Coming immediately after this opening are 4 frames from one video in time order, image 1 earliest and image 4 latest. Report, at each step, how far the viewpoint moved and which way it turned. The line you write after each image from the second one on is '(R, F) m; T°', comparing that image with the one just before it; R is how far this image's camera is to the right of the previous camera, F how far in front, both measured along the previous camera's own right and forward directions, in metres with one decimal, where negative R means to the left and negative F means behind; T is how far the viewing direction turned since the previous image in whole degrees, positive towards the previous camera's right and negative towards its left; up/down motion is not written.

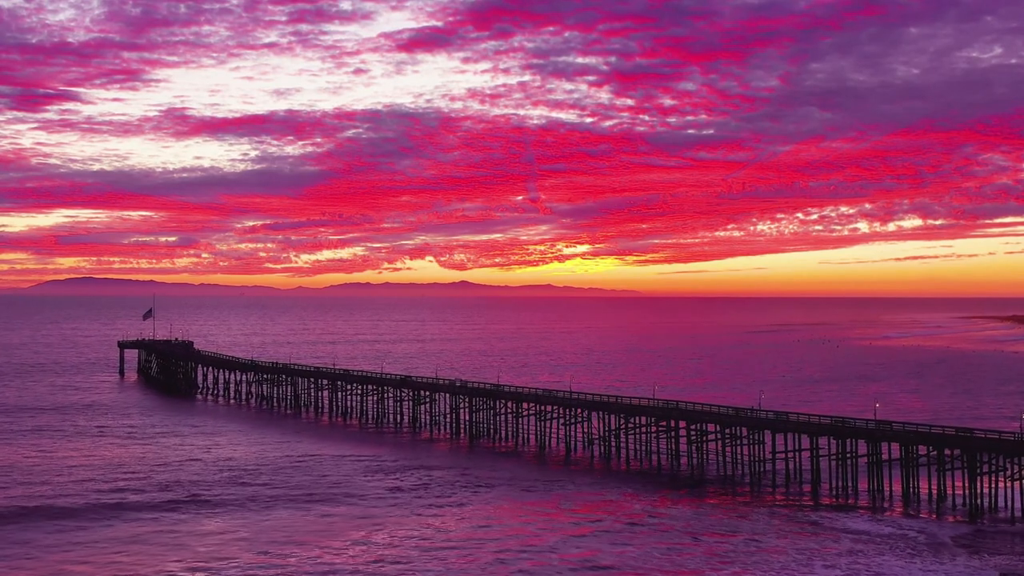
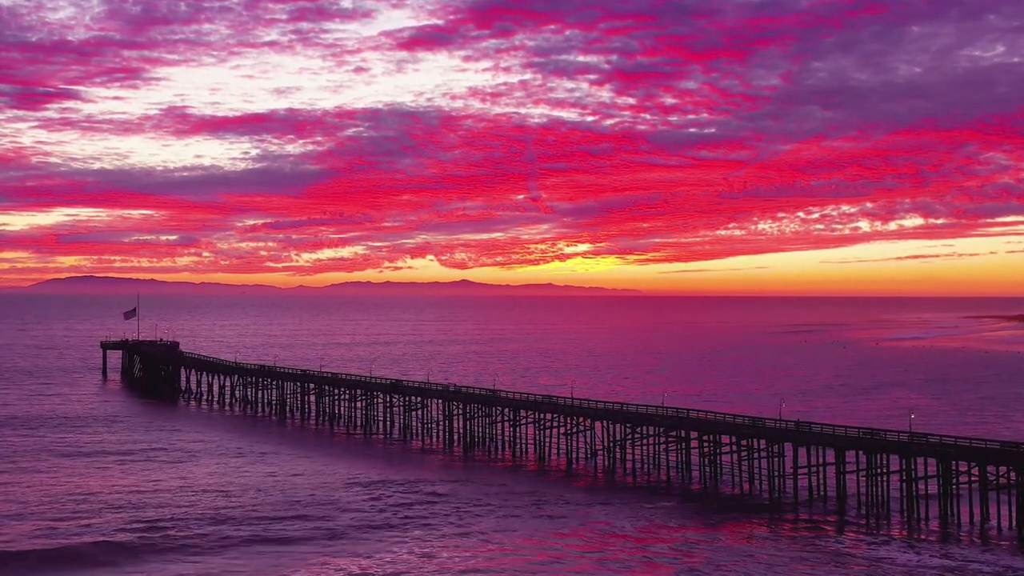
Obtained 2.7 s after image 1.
(+0.1, +3.5) m; 0°
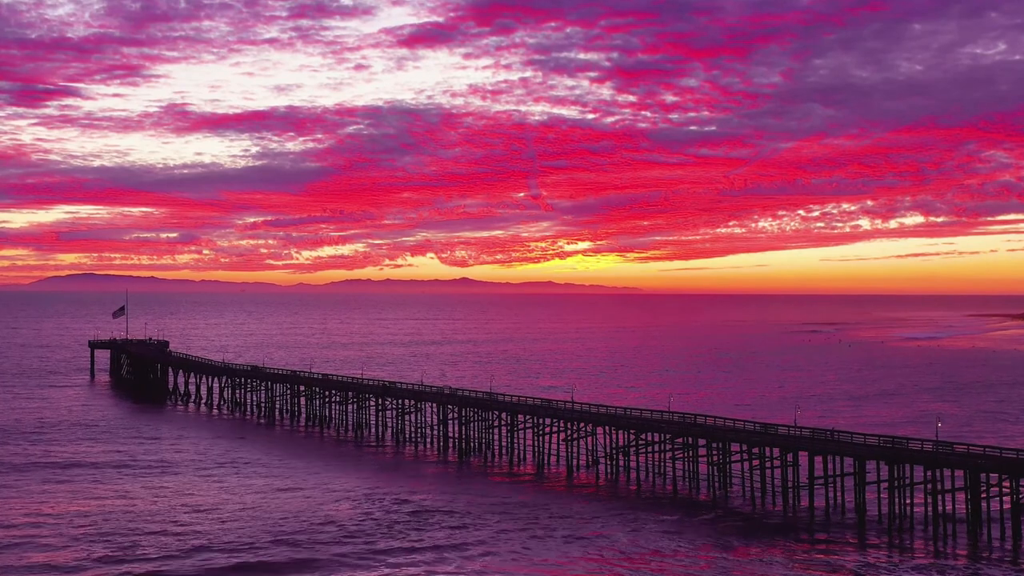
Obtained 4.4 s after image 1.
(+0.1, +2.3) m; 0°
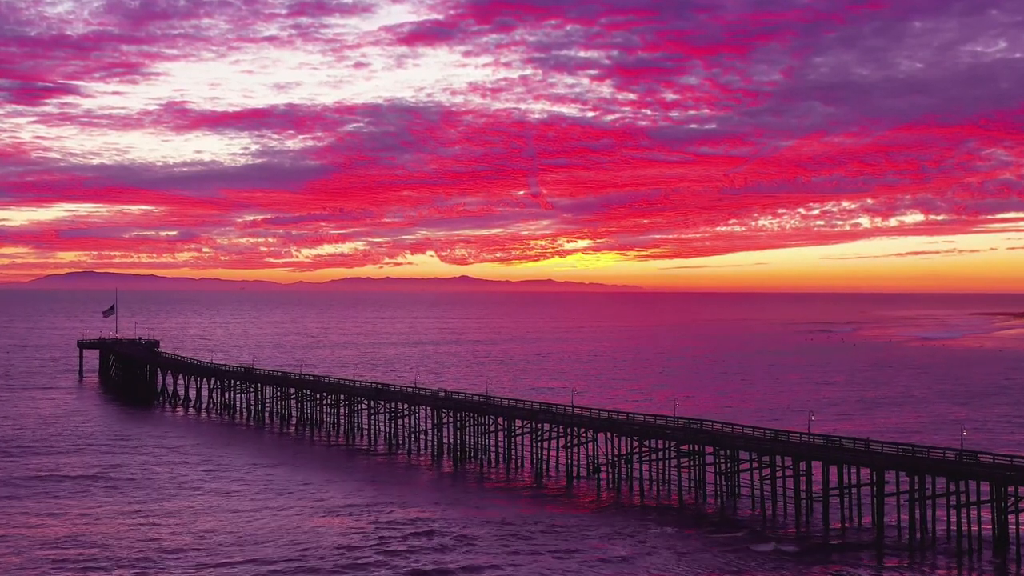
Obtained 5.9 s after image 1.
(+0.1, +1.9) m; 0°
